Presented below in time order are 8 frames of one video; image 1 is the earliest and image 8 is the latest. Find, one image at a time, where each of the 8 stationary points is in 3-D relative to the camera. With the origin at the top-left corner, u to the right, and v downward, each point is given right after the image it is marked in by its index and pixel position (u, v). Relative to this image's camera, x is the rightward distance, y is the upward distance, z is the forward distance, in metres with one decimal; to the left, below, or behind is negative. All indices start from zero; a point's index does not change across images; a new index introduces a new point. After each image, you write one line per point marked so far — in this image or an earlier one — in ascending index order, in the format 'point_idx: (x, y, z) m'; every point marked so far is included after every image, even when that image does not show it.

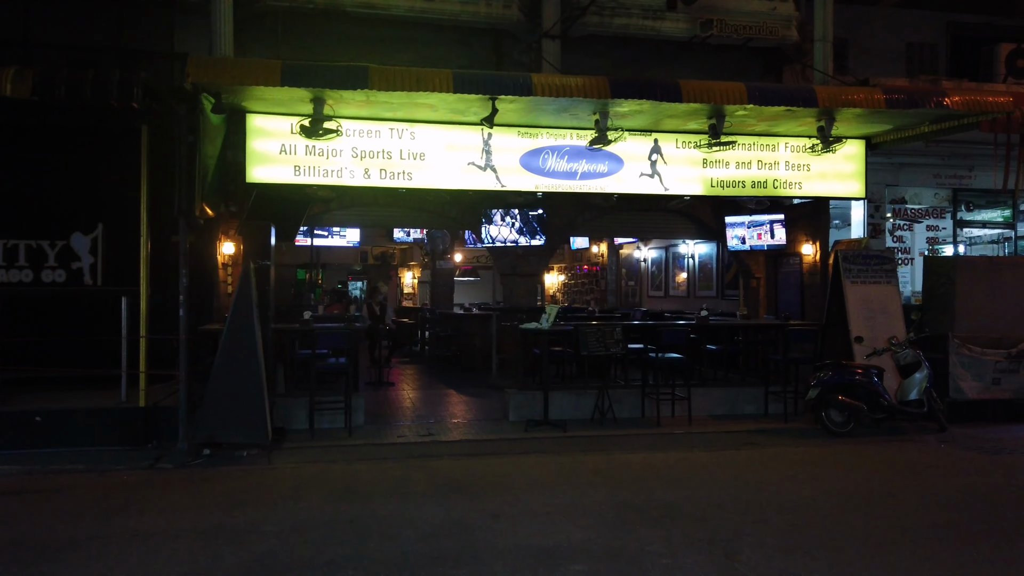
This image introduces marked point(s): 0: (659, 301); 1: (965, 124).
0: (+3.7, -0.3, +19.1) m
1: (+6.1, +2.2, +10.2) m
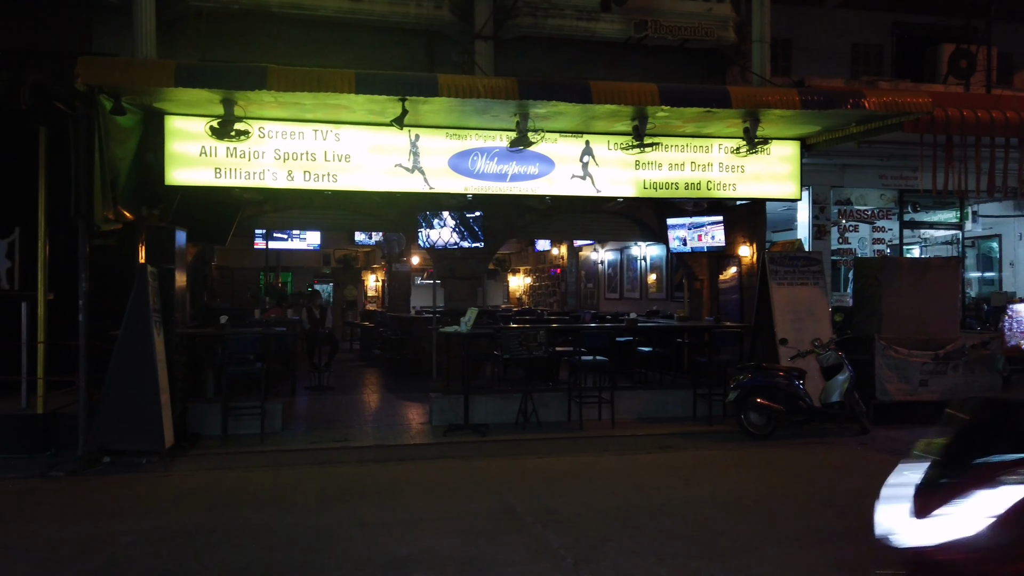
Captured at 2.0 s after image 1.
0: (+2.6, -0.4, +19.0) m
1: (+5.0, +2.2, +10.1) m
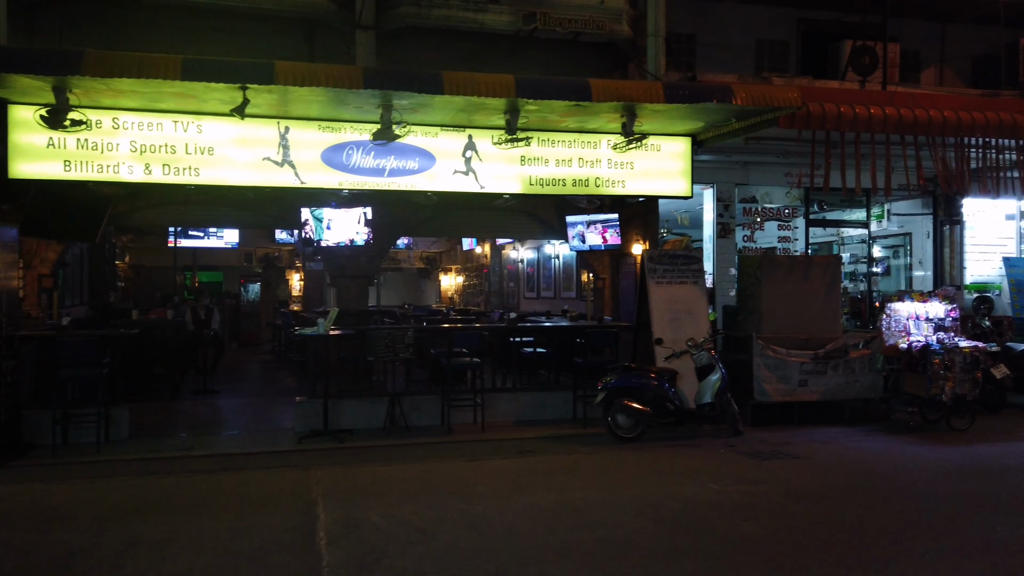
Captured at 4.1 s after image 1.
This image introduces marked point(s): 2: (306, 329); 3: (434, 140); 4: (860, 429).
0: (+0.5, -0.4, +18.7) m
1: (+3.3, +2.2, +10.0) m
2: (-2.6, -0.5, +9.4) m
3: (-1.1, +2.1, +10.8) m
4: (+4.5, -1.8, +9.6) m
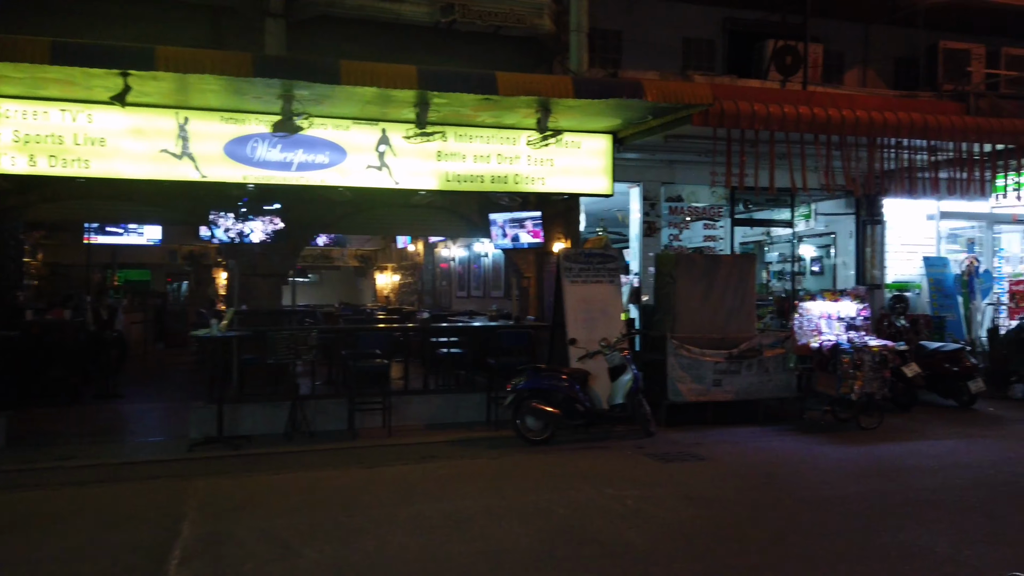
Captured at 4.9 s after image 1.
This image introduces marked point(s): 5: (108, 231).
0: (-1.2, -0.3, +18.4) m
1: (+2.2, +2.2, +9.8) m
2: (-3.7, -0.5, +9.0) m
3: (-2.3, +2.1, +10.4) m
4: (+3.3, -1.8, +9.6) m
5: (-10.5, +1.5, +19.6) m
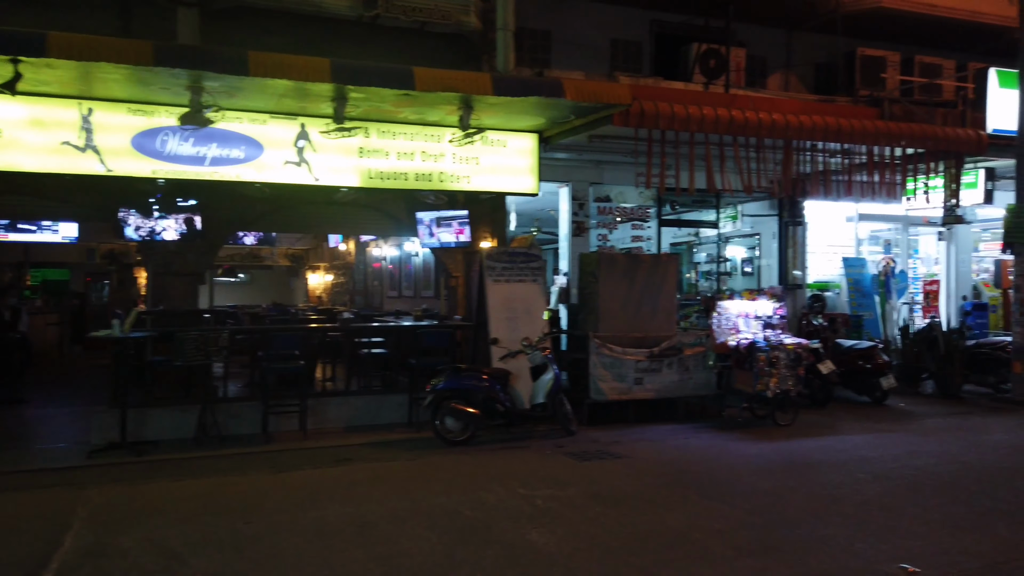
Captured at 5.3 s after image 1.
0: (-2.8, -0.3, +18.1) m
1: (+1.2, +2.3, +9.9) m
2: (-4.6, -0.5, +8.5) m
3: (-3.4, +2.2, +10.1) m
4: (+2.3, -1.8, +9.7) m
5: (-12.2, +1.5, +18.6) m
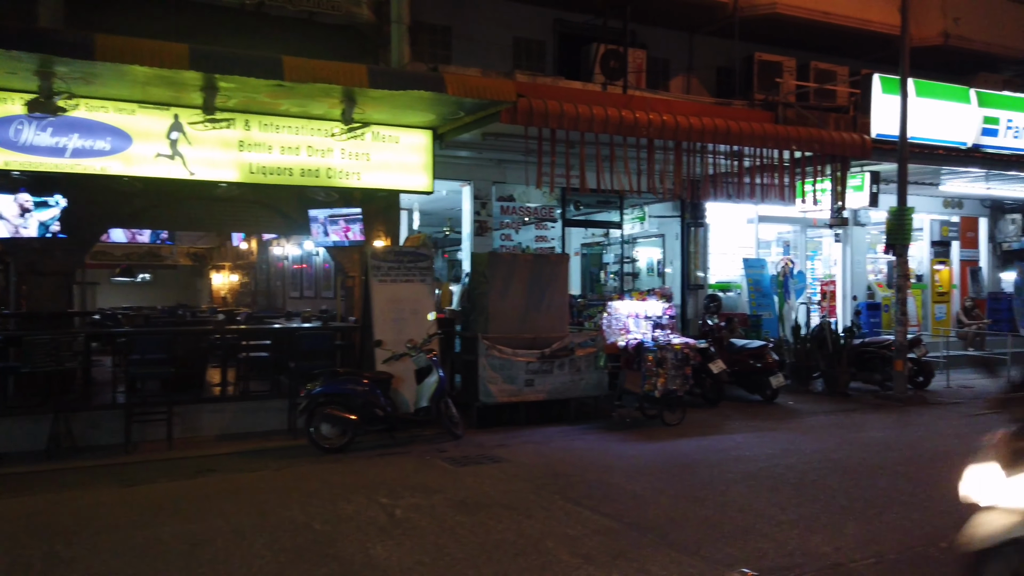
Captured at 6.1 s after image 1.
0: (-5.0, -0.3, +17.6) m
1: (-0.3, +2.3, +9.7) m
2: (-5.9, -0.5, +7.8) m
3: (-4.8, +2.2, +9.5) m
4: (+0.9, -1.8, +9.6) m
5: (-14.4, +1.5, +17.2) m
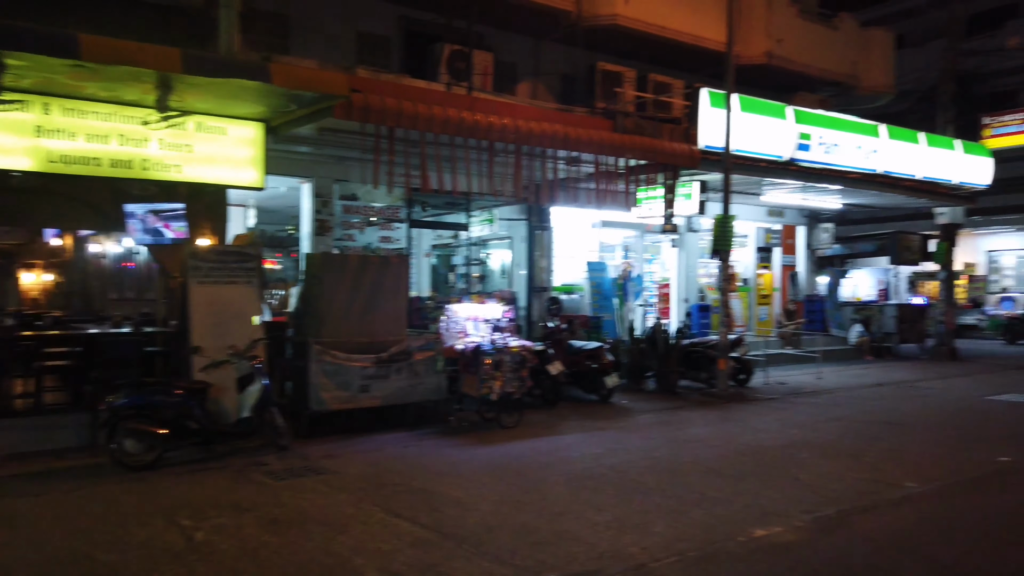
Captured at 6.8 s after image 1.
0: (-8.4, -0.4, +16.1) m
1: (-2.3, +2.2, +9.3) m
2: (-7.6, -0.5, +6.4) m
3: (-6.8, +2.1, +8.2) m
4: (-1.2, -1.8, +9.4) m
5: (-17.6, +1.5, +14.1) m
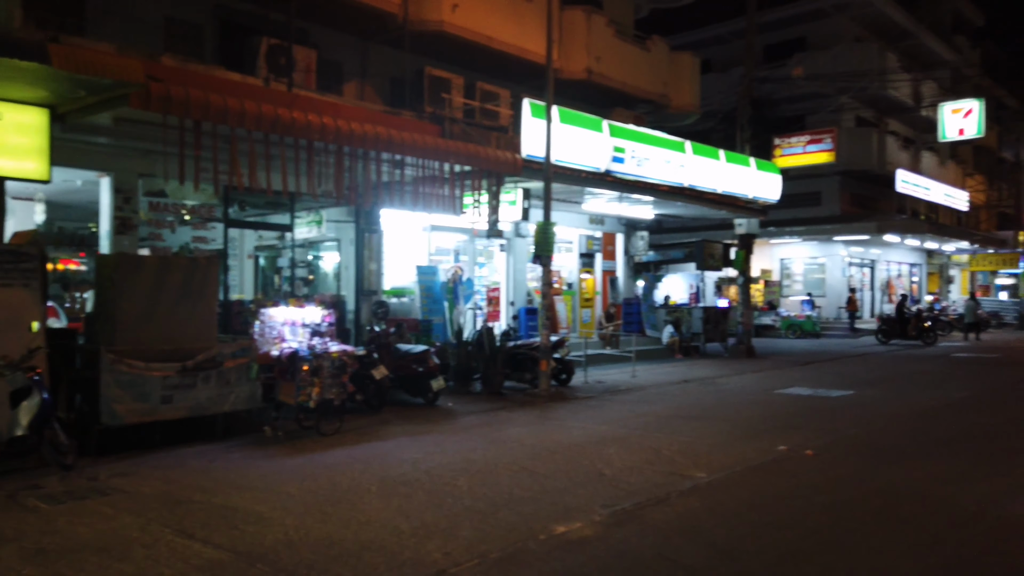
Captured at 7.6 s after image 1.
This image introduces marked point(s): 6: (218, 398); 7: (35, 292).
0: (-11.9, -0.4, +14.0) m
1: (-4.5, +2.2, +8.5) m
2: (-9.0, -0.5, +4.6) m
3: (-8.6, +2.1, +6.6) m
4: (-3.4, -1.9, +8.9) m
5: (-20.4, +1.5, +10.0) m
6: (-3.6, -1.4, +9.3) m
7: (-5.3, -0.1, +8.3) m
